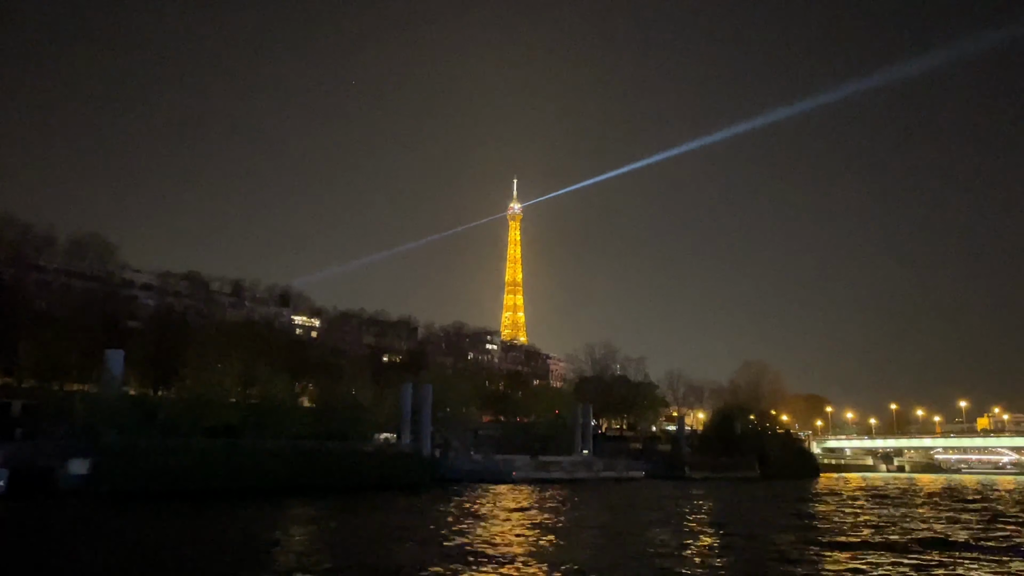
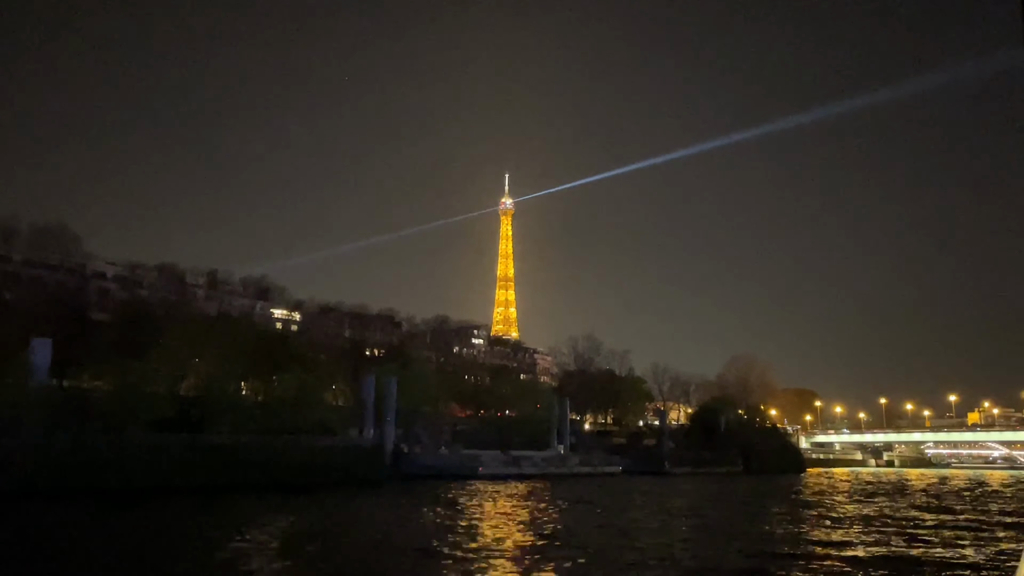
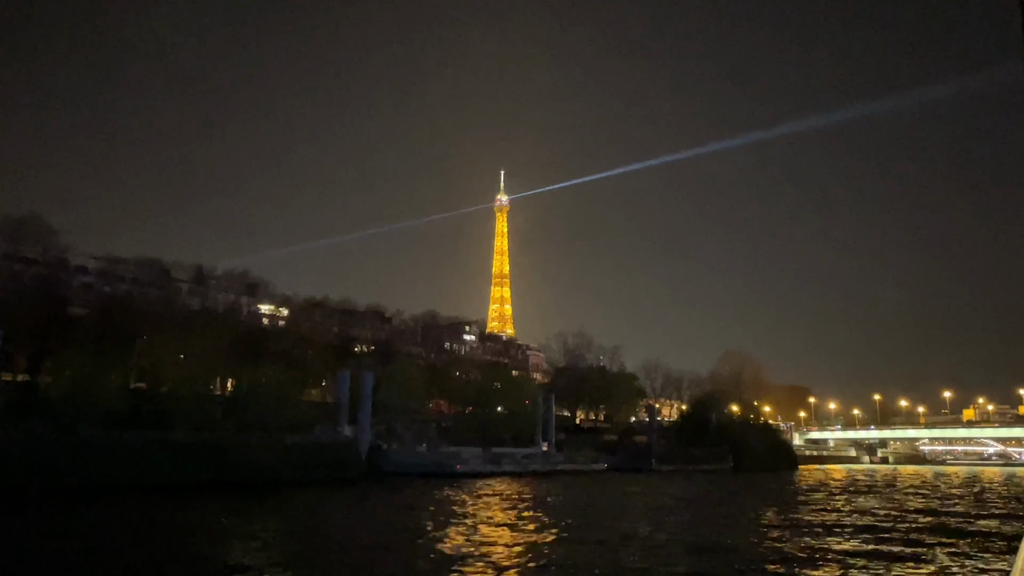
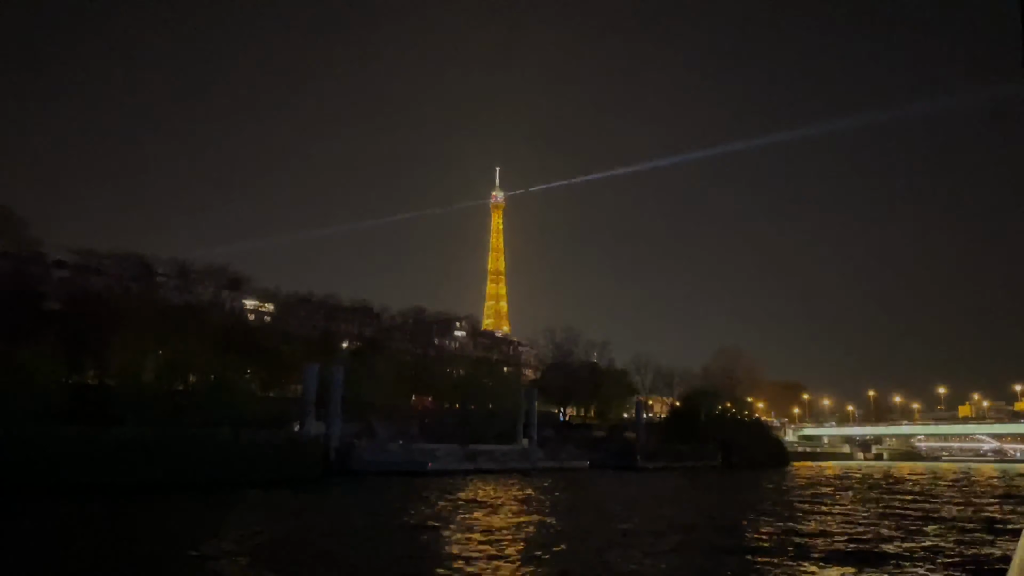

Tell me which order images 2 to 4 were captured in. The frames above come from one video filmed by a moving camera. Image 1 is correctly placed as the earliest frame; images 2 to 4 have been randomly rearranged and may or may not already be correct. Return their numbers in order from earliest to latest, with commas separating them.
2, 3, 4
